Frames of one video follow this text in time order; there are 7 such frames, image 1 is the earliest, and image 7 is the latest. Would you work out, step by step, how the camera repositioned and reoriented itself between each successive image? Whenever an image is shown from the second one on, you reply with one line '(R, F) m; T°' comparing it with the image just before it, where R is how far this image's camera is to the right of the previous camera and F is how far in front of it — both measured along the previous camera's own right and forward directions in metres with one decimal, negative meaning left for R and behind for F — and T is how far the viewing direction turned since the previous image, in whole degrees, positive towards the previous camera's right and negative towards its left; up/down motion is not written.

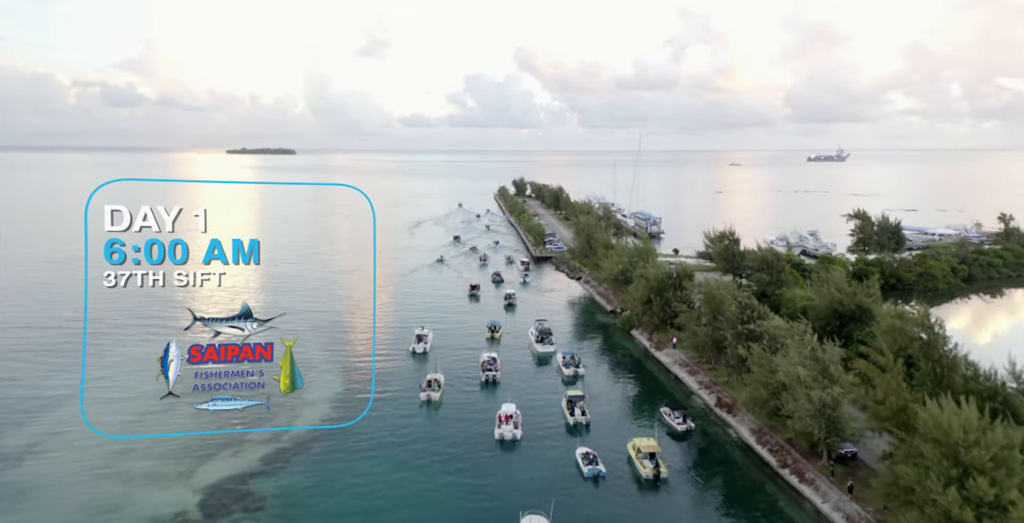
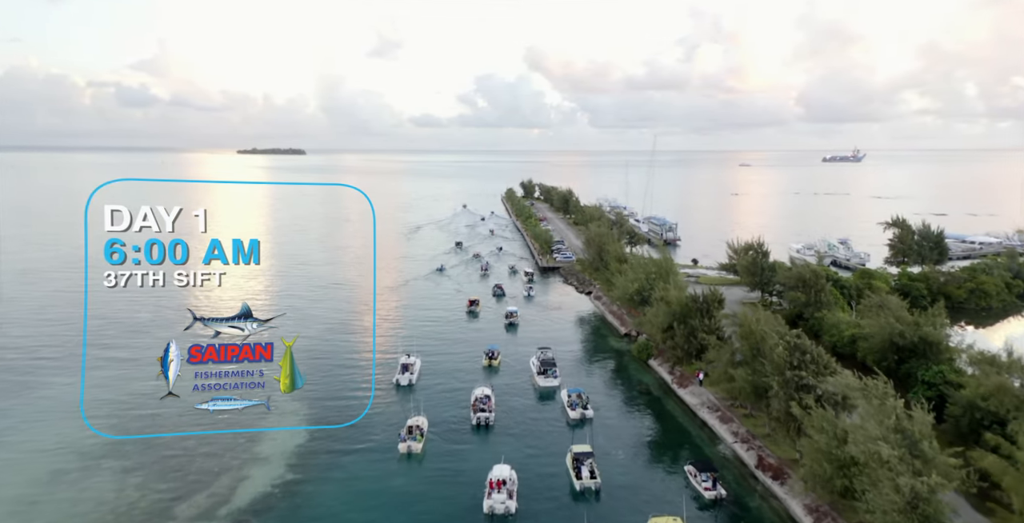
(+0.7, +6.6) m; -1°
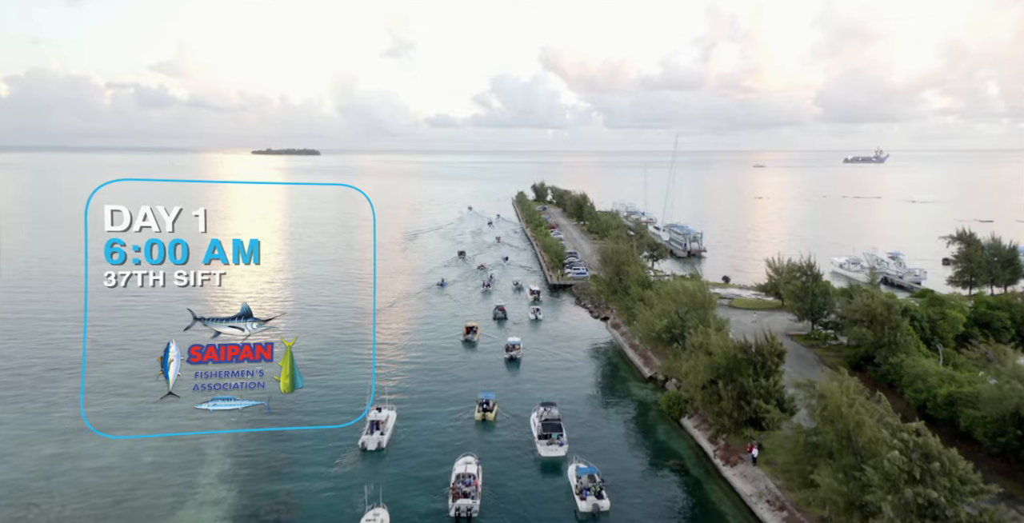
(+1.0, +9.0) m; -1°
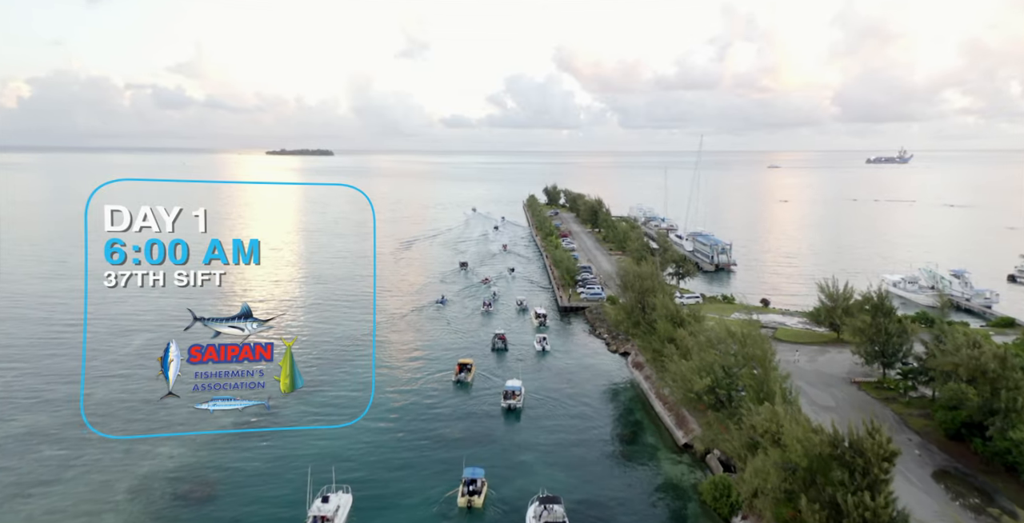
(+0.9, +9.0) m; -1°
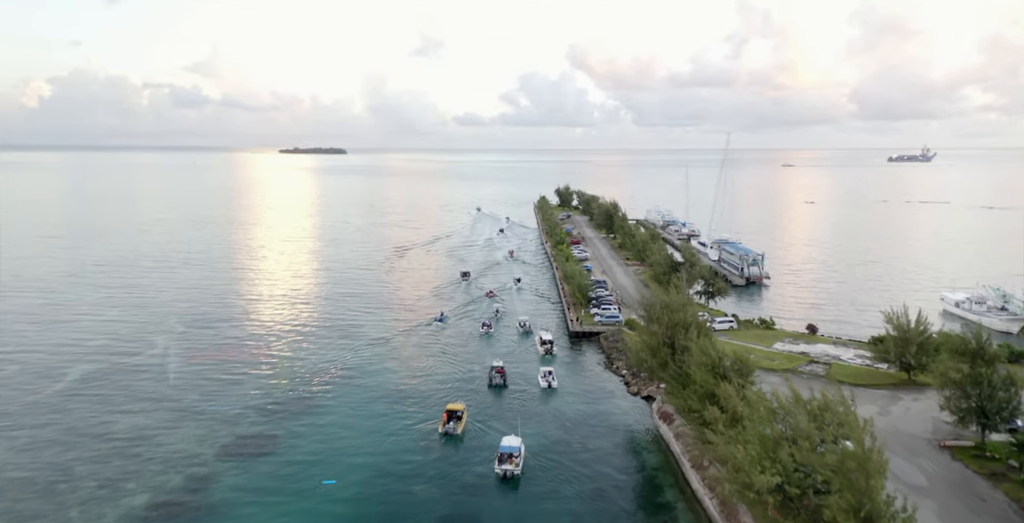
(+0.8, +8.2) m; -1°
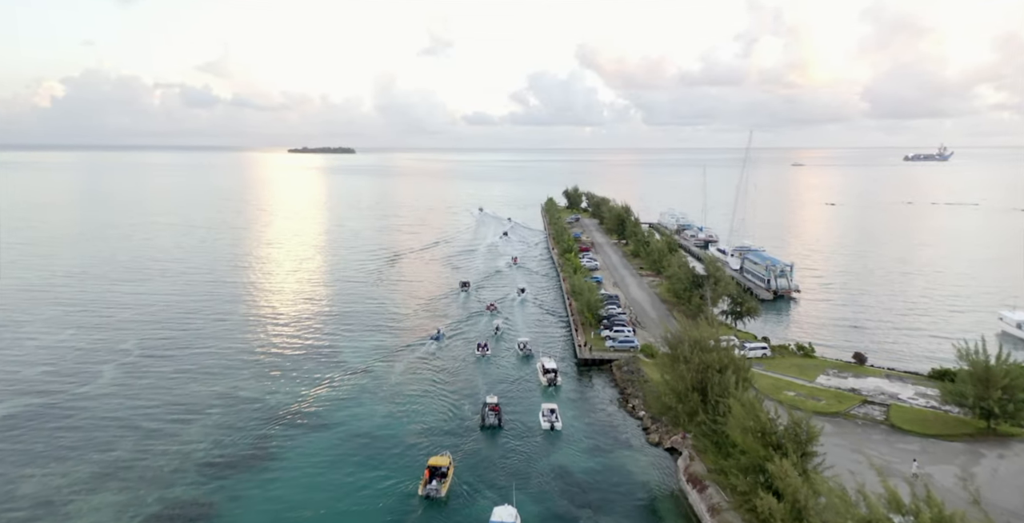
(+0.7, +6.6) m; -1°
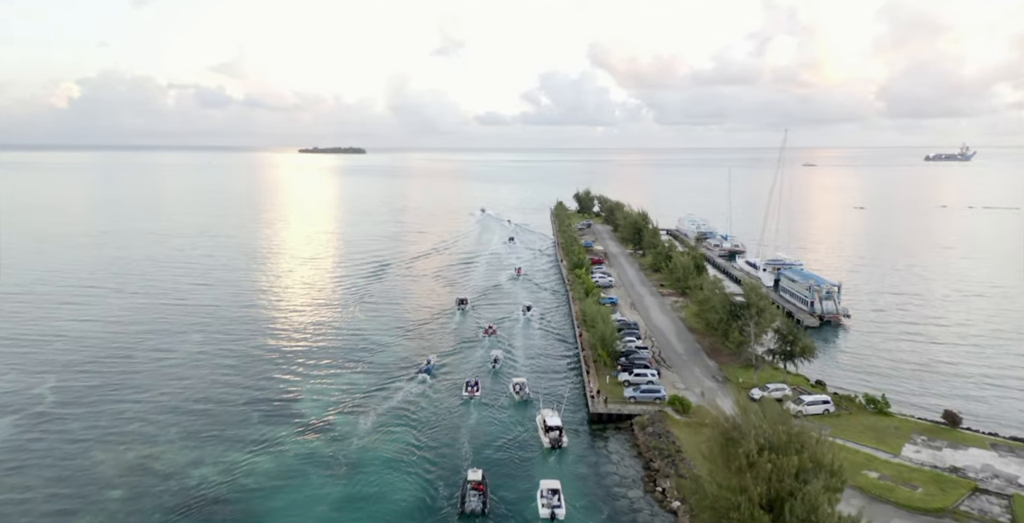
(+0.9, +9.1) m; -1°
